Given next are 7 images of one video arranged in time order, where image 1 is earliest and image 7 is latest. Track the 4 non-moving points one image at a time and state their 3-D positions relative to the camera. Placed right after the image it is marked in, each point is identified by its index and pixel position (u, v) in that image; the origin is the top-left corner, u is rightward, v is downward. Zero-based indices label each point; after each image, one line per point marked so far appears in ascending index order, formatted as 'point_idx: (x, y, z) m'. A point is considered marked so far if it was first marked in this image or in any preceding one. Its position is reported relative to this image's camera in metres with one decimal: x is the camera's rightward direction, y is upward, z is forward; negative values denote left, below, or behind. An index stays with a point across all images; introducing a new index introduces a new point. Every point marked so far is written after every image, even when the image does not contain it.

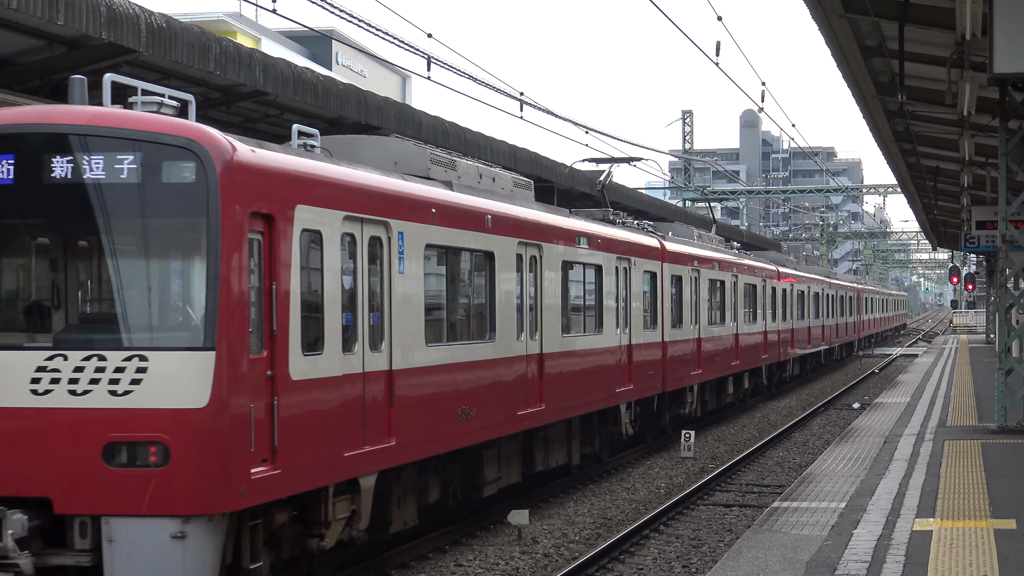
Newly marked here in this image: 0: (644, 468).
0: (+1.1, -1.6, +18.6) m
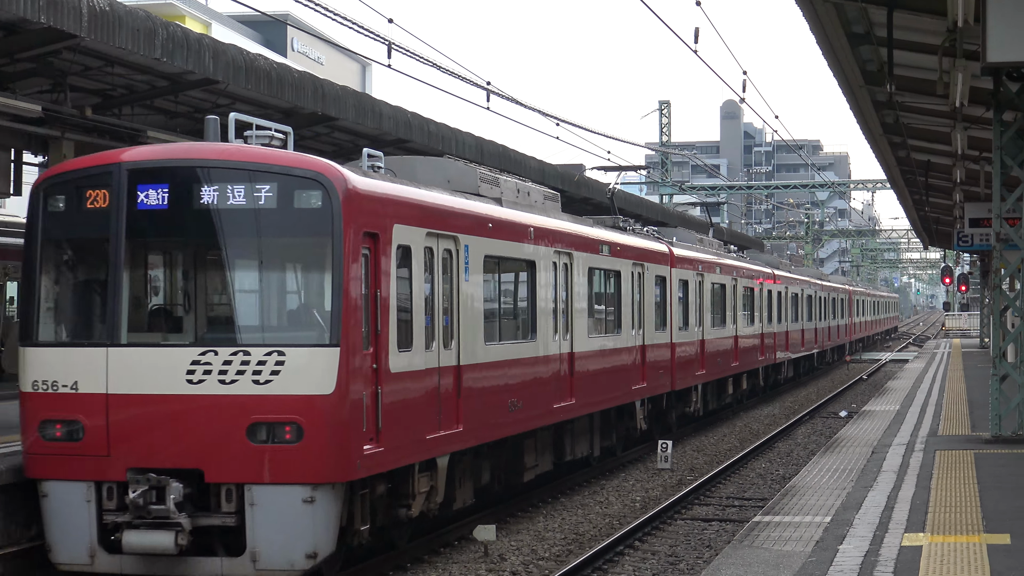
0: (+0.9, -1.6, +17.6) m
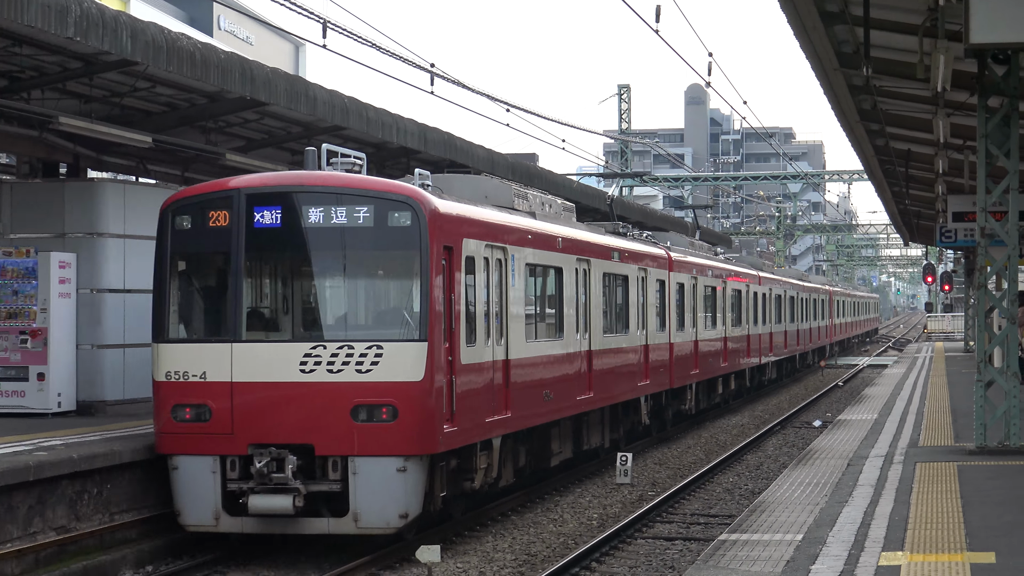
0: (+0.5, -1.6, +16.2) m
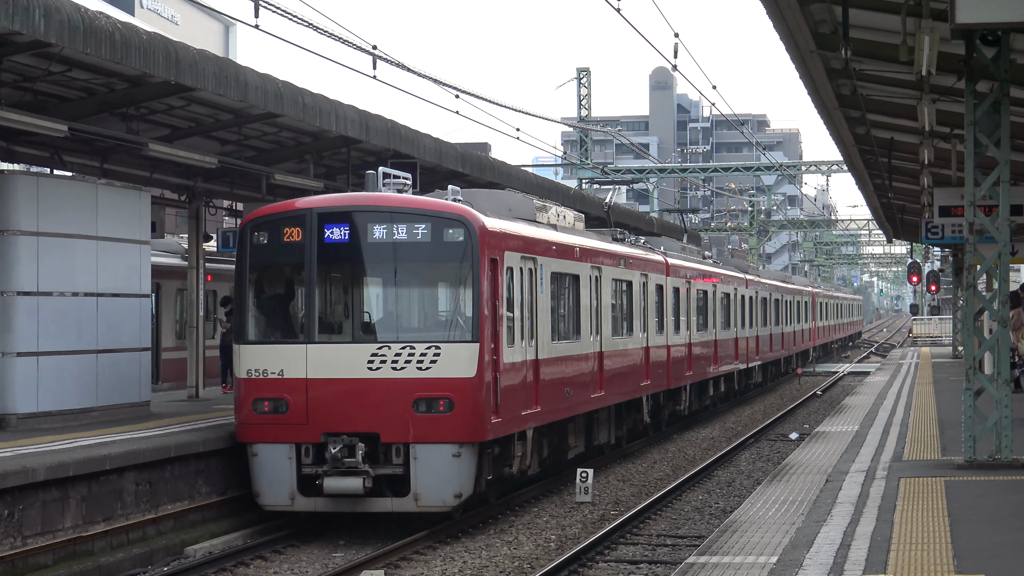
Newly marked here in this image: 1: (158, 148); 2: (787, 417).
0: (+0.1, -1.6, +14.9) m
1: (-2.3, +0.9, +13.9) m
2: (+2.1, -1.0, +16.3) m
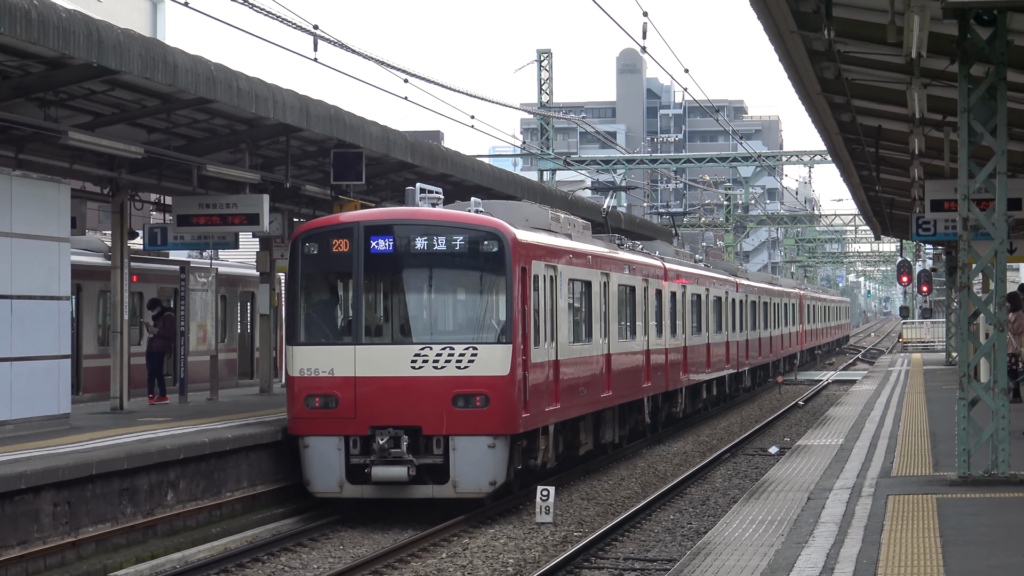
0: (-0.2, -1.6, +13.7) m
1: (-2.6, +0.9, +12.7) m
2: (+1.8, -1.0, +15.1) m
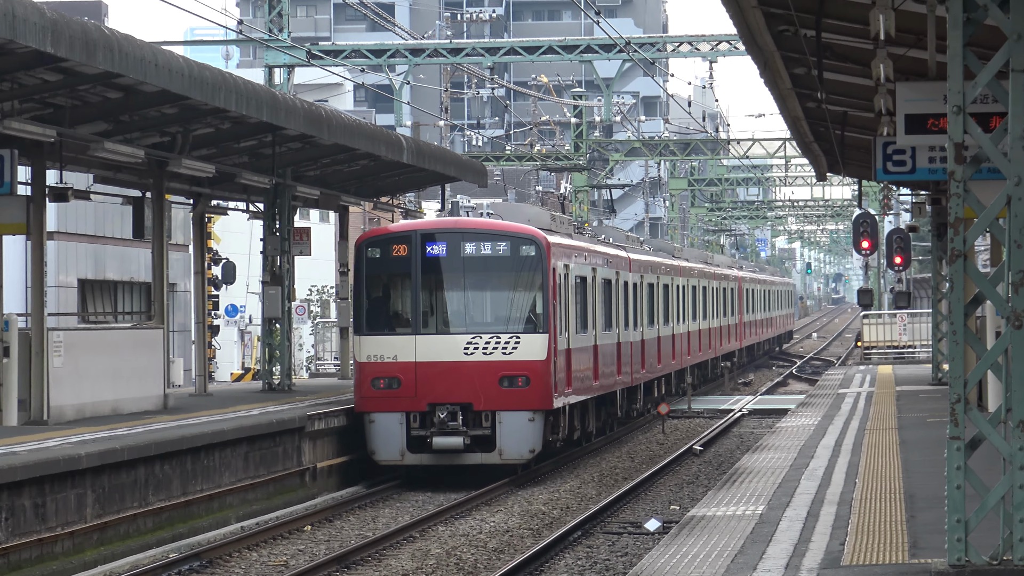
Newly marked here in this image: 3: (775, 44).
0: (-1.3, -1.5, +8.4) m
1: (-3.7, +1.0, +7.3) m
2: (+0.7, -0.8, +9.8) m
3: (+1.1, +1.3, +10.2) m
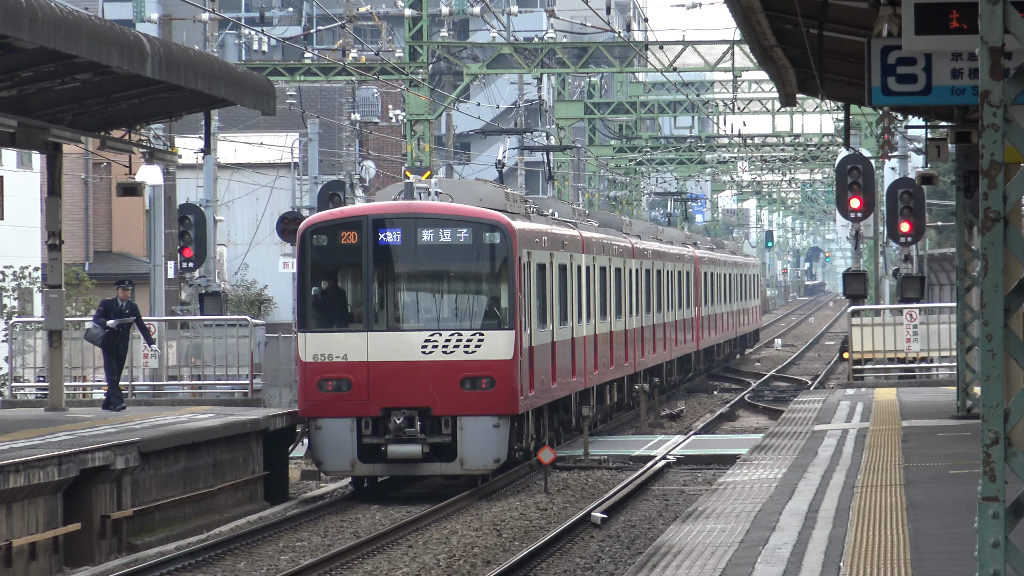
0: (-1.8, -1.4, +5.6) m
1: (-4.2, +1.0, +4.4) m
2: (+0.1, -0.8, +7.0) m
3: (+0.6, +1.4, +7.3) m
